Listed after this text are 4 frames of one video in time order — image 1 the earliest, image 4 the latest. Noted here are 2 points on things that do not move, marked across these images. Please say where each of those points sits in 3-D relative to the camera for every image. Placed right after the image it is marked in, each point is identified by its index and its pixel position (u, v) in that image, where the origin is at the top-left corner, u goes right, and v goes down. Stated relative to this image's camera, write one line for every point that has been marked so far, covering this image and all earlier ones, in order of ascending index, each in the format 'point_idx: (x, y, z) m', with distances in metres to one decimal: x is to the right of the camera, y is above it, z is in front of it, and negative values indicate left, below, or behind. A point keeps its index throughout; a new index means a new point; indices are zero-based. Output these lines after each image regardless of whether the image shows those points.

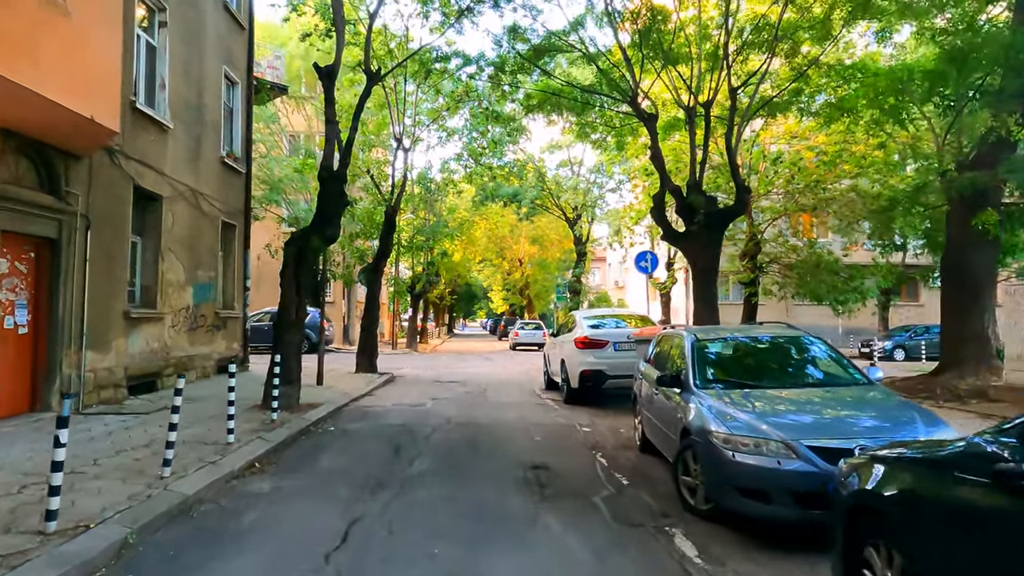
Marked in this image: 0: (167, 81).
0: (-6.6, +4.0, +12.8) m
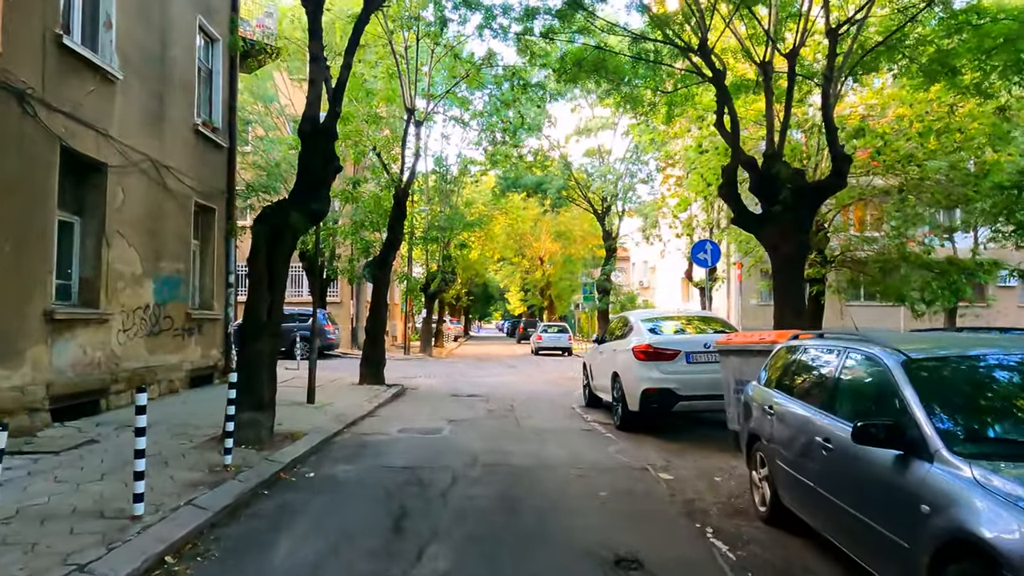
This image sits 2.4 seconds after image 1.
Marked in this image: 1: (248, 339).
0: (-6.0, +4.1, +10.1) m
1: (-3.2, -0.6, +8.1) m
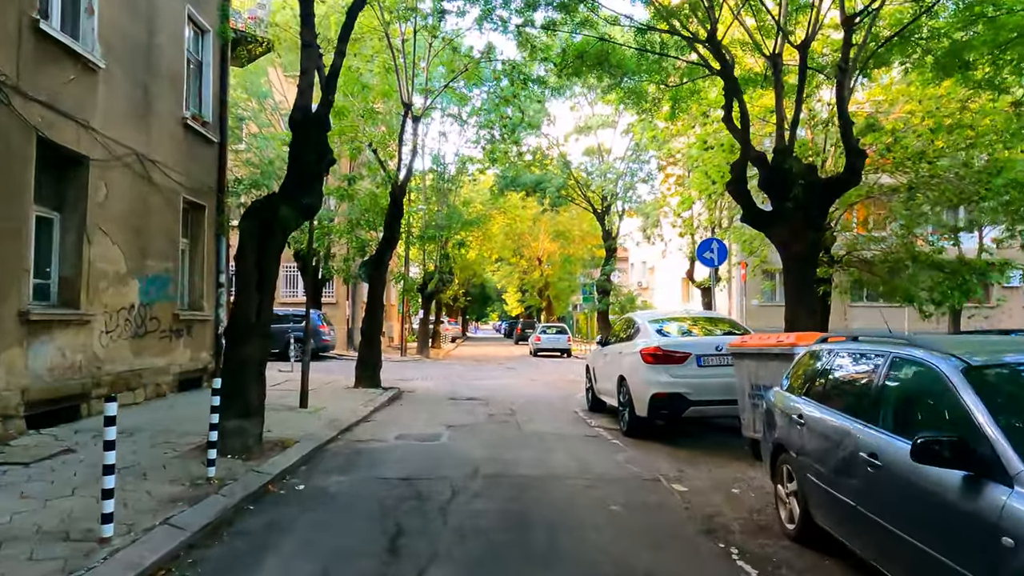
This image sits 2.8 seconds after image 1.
0: (-6.0, +4.1, +9.6) m
1: (-3.1, -0.6, +7.6) m
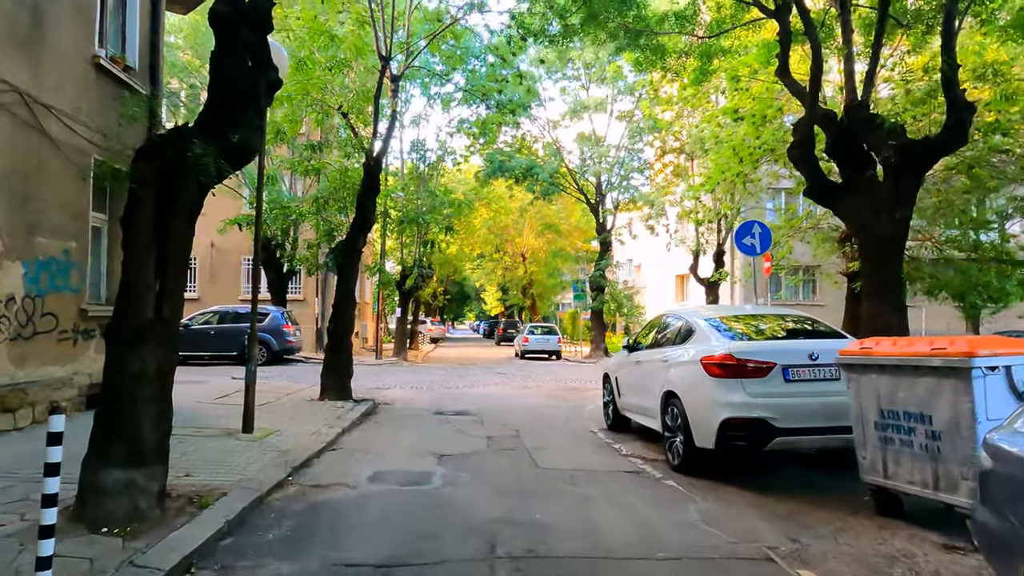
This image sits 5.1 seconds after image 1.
0: (-5.8, +4.2, +6.9) m
1: (-2.9, -0.5, +4.9) m
